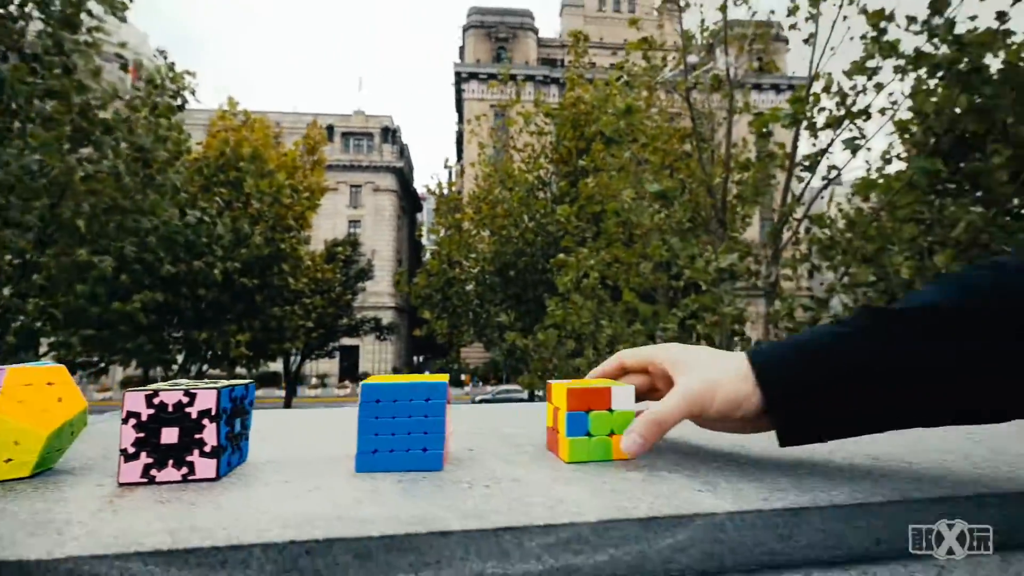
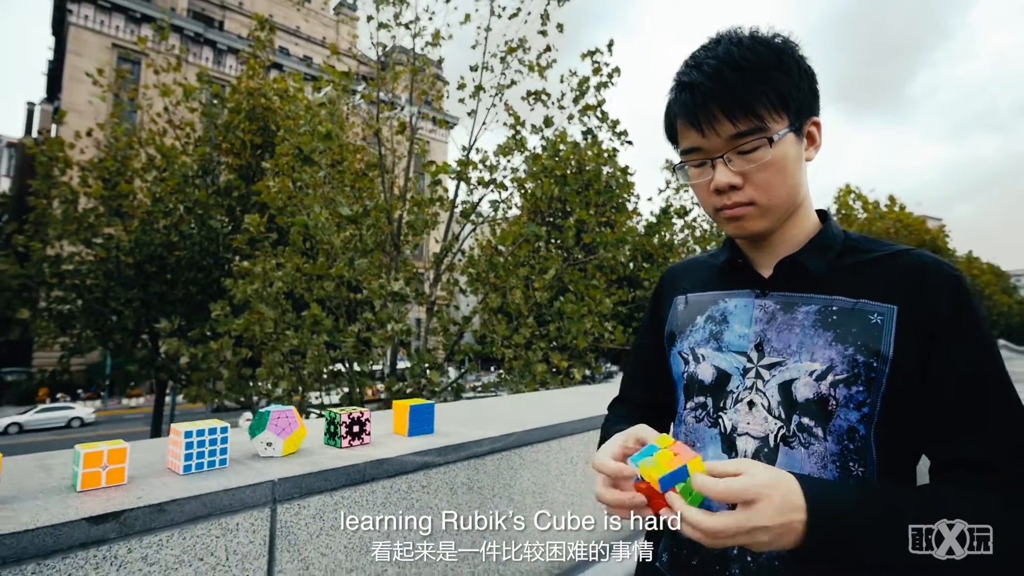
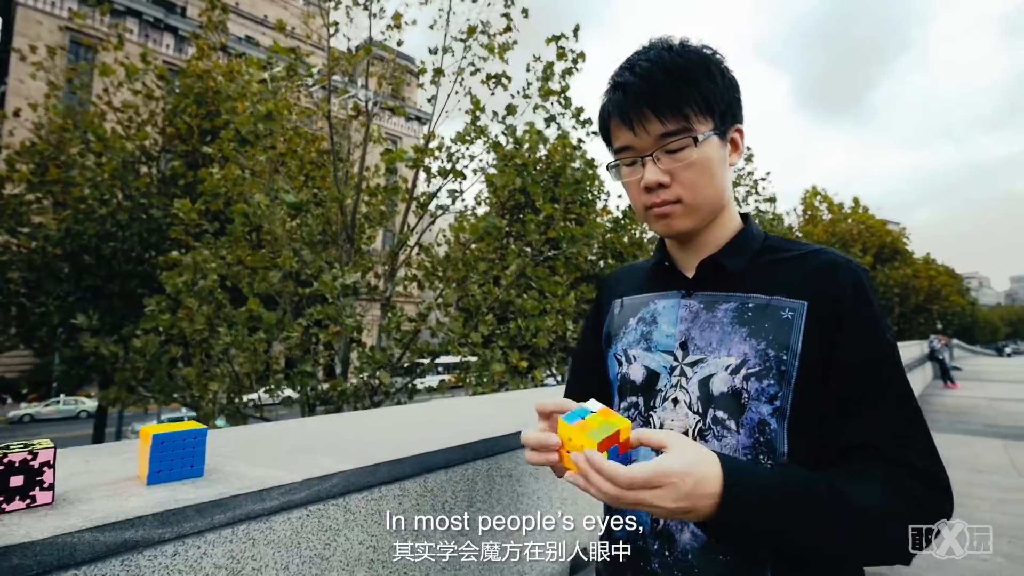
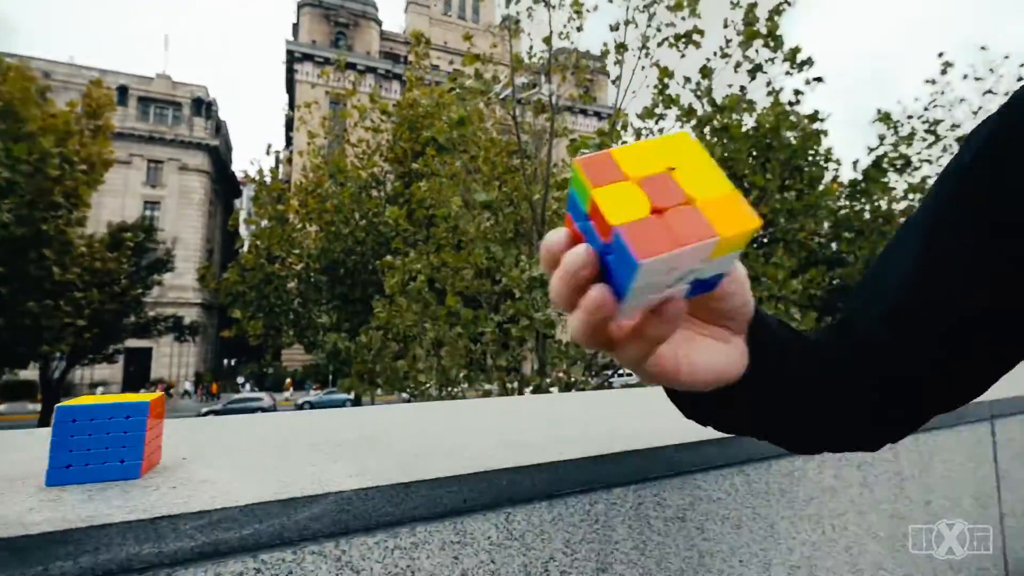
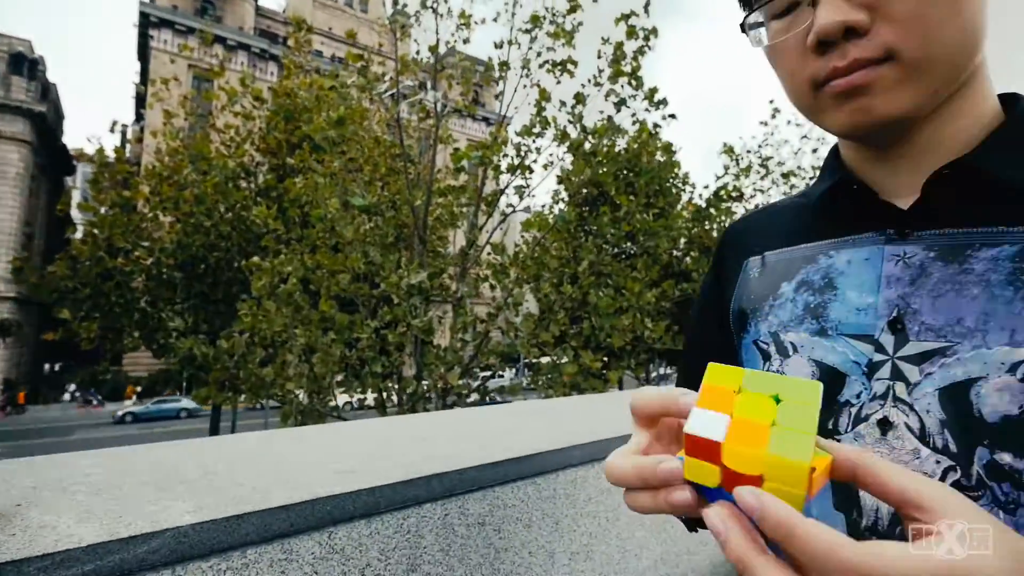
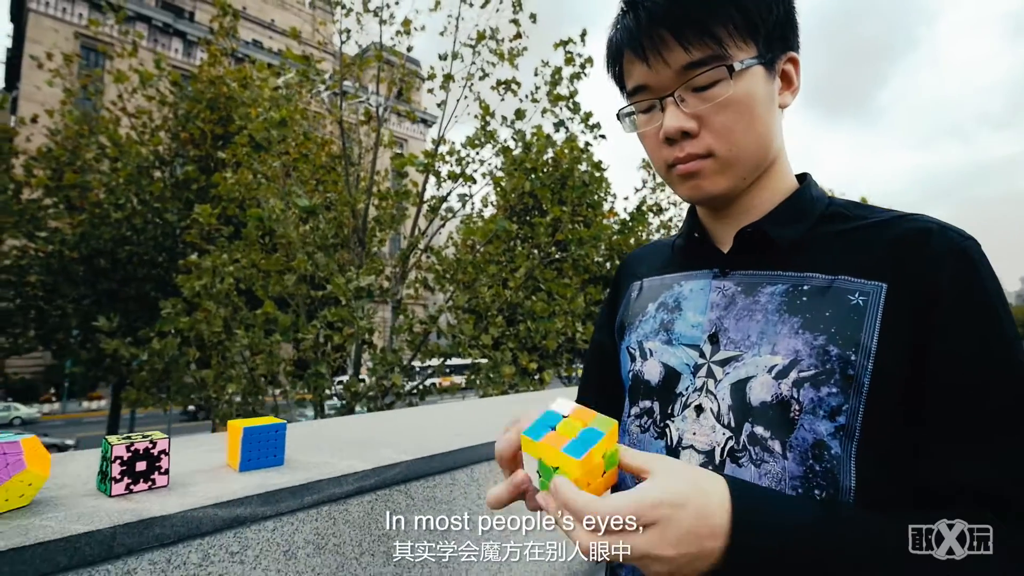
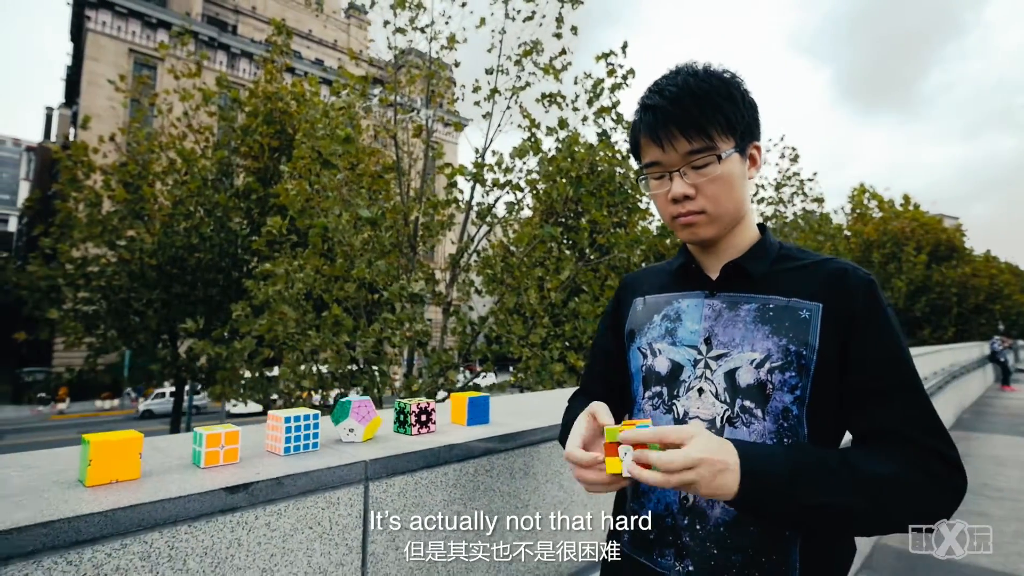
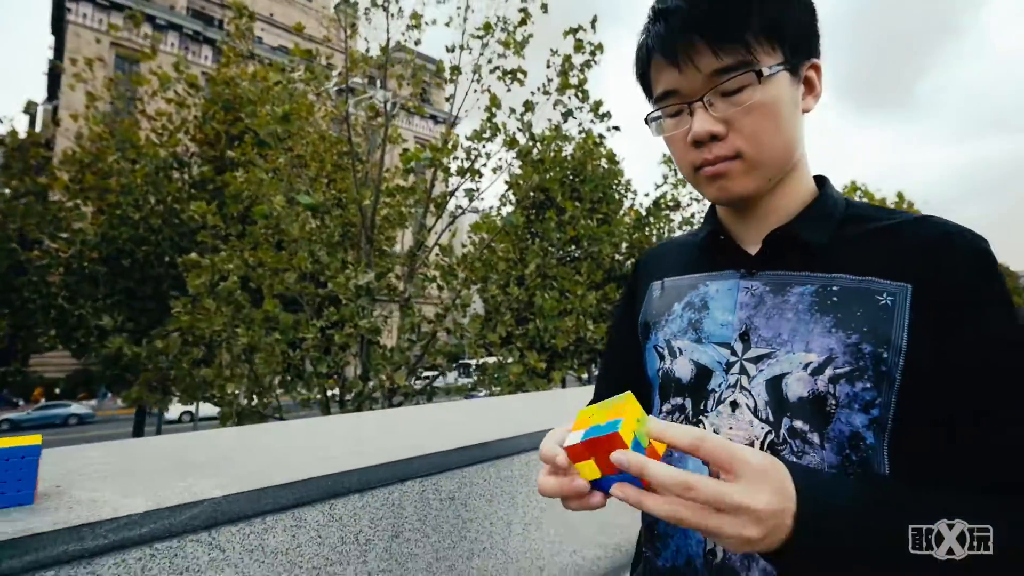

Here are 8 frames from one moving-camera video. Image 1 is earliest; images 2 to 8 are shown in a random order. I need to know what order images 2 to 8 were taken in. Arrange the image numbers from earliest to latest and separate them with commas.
4, 5, 8, 3, 6, 2, 7
